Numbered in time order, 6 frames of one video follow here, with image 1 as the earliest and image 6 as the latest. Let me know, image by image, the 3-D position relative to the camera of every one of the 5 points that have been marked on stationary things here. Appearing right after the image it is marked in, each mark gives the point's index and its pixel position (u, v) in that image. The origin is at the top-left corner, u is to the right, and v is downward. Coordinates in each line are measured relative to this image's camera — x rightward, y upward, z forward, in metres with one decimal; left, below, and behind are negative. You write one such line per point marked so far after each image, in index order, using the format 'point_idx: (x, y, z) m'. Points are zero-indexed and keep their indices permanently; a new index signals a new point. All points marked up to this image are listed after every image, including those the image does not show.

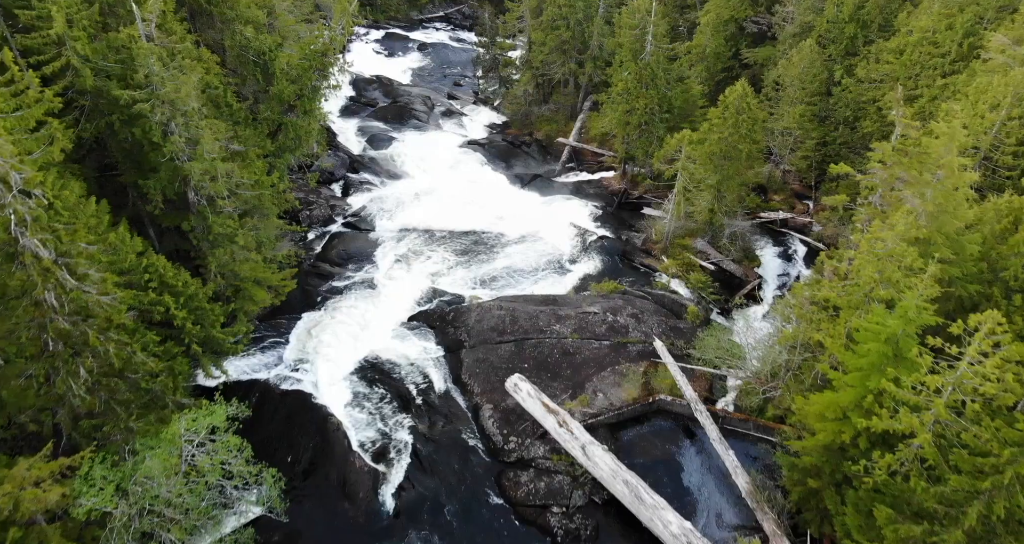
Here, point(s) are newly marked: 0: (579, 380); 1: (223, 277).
0: (+1.8, -2.9, +18.2) m
1: (-7.8, -0.1, +18.1) m
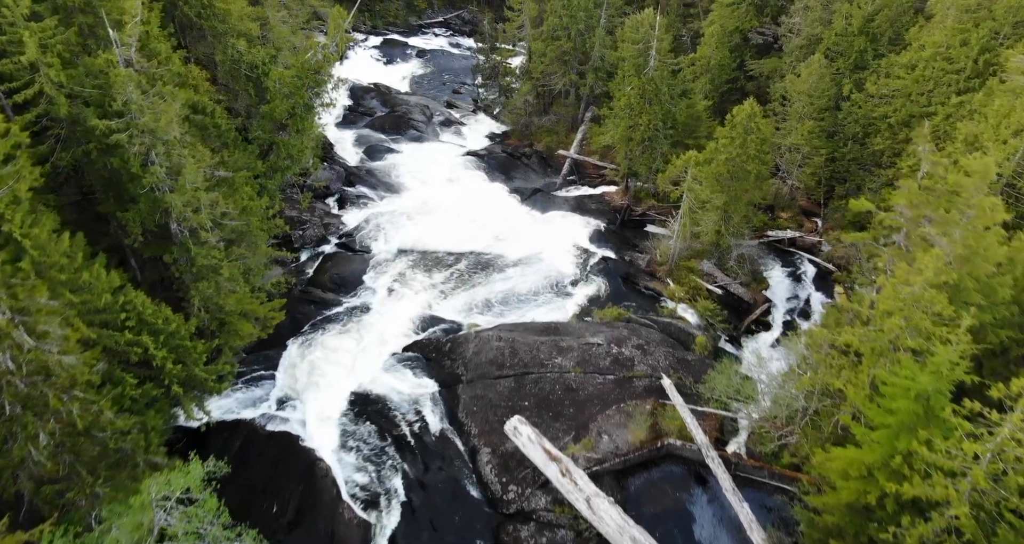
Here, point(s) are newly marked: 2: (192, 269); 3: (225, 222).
0: (+1.8, -3.8, +17.3) m
1: (-7.8, -1.0, +17.2) m
2: (-8.0, +0.1, +16.8) m
3: (-7.6, +1.3, +17.9) m
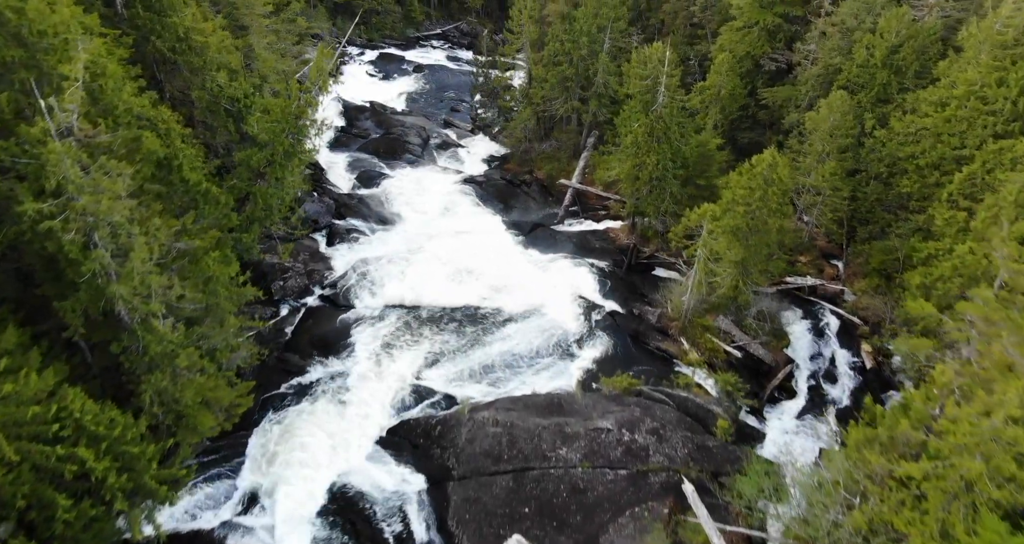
0: (+1.8, -5.8, +15.1) m
1: (-7.9, -3.0, +15.1) m
2: (-8.0, -1.9, +14.7) m
3: (-7.7, -0.7, +15.8) m
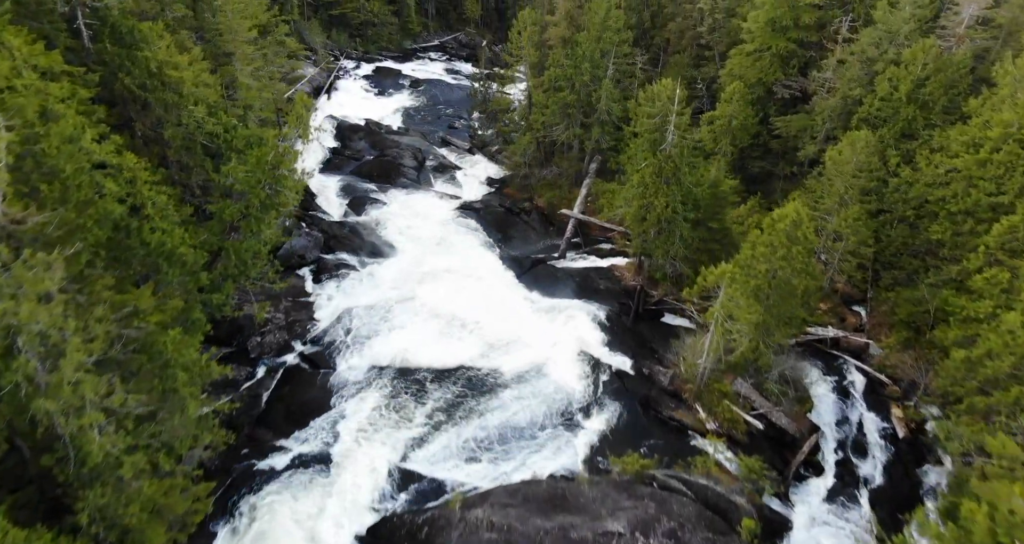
0: (+1.7, -7.7, +13.0) m
1: (-7.9, -4.9, +13.0) m
2: (-8.1, -3.8, +12.7) m
3: (-7.7, -2.6, +13.7) m
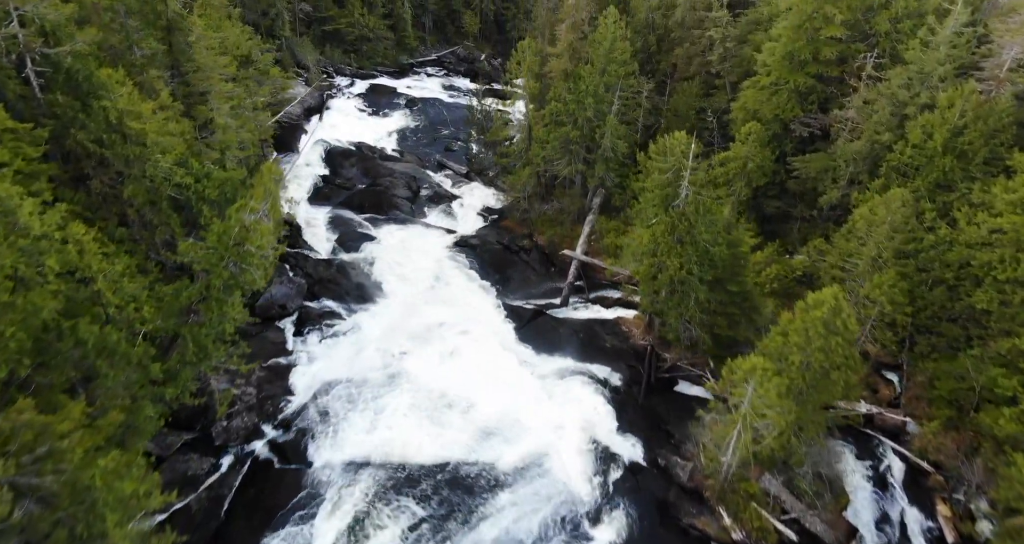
0: (+1.7, -10.0, +10.5) m
1: (-7.9, -7.3, +10.5) m
2: (-8.1, -6.1, +10.1) m
3: (-7.7, -5.0, +11.2) m
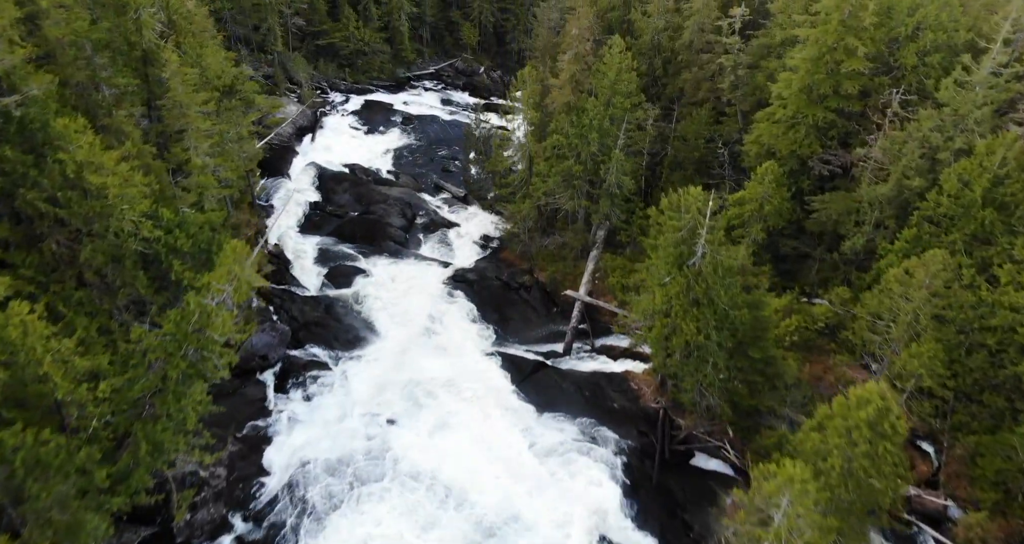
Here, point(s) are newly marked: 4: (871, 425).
0: (+1.7, -12.1, +8.2) m
1: (-7.9, -9.3, +8.2) m
2: (-8.1, -8.2, +7.8) m
3: (-7.7, -7.0, +8.9) m
4: (+8.0, -3.4, +14.9) m
